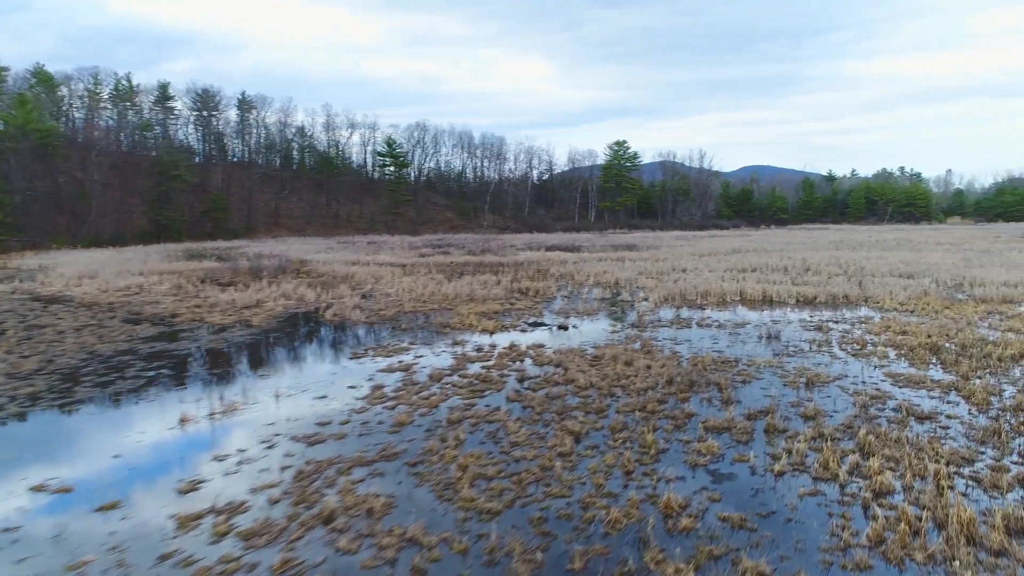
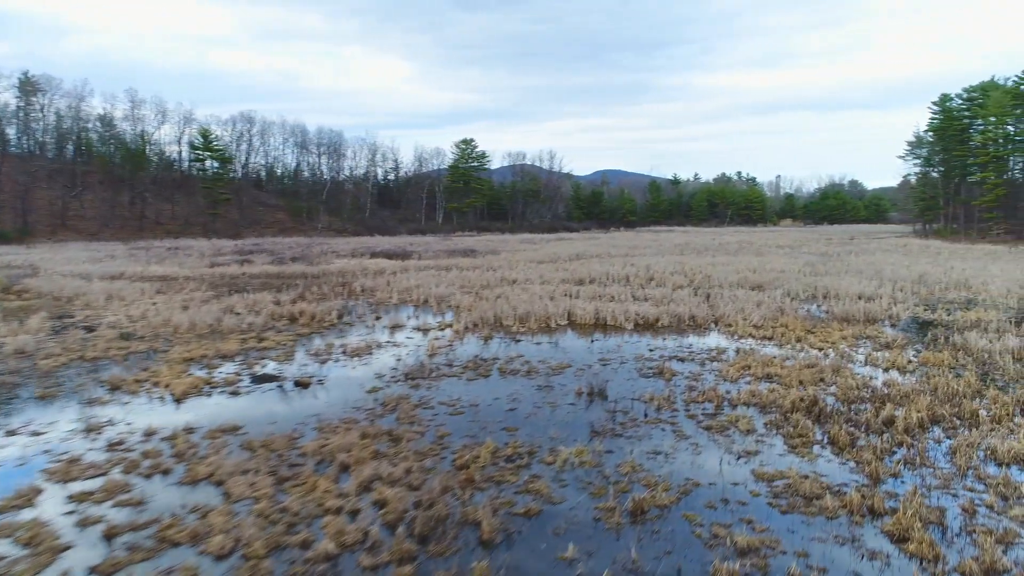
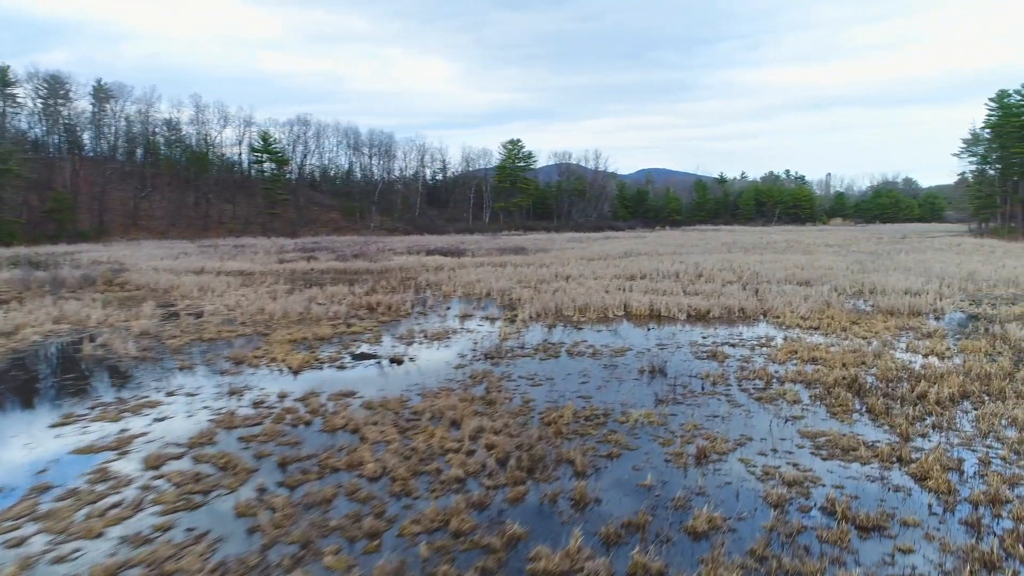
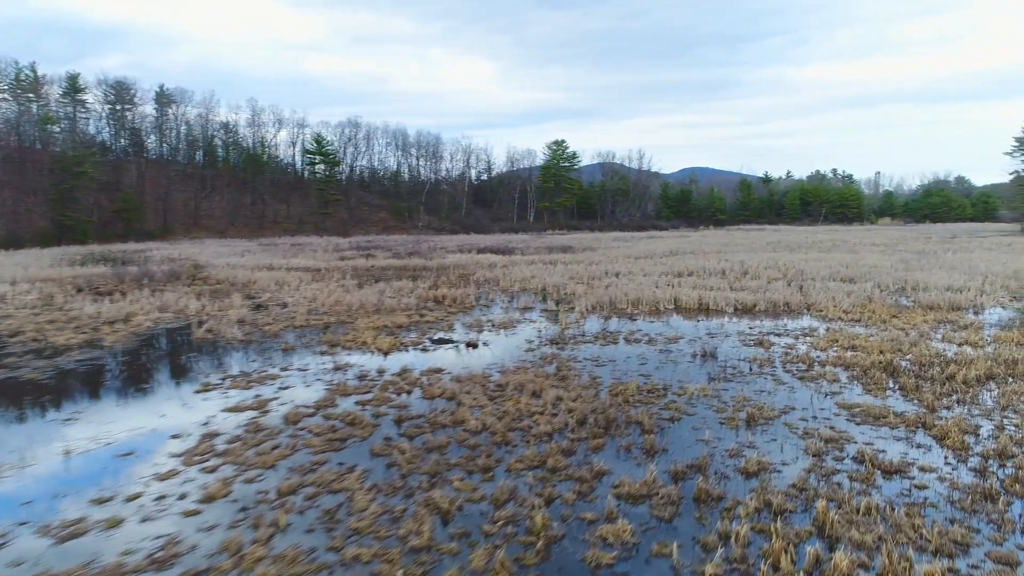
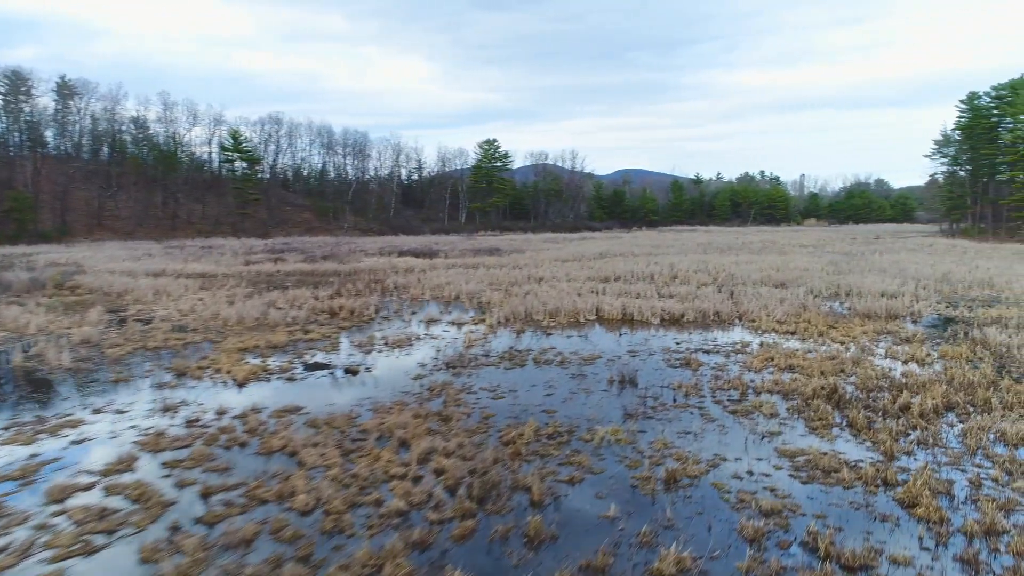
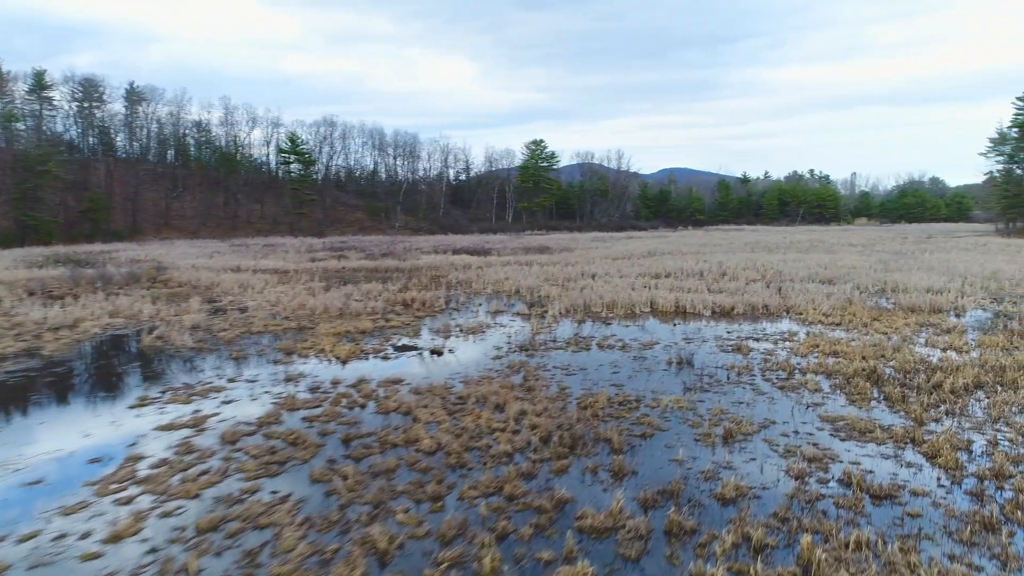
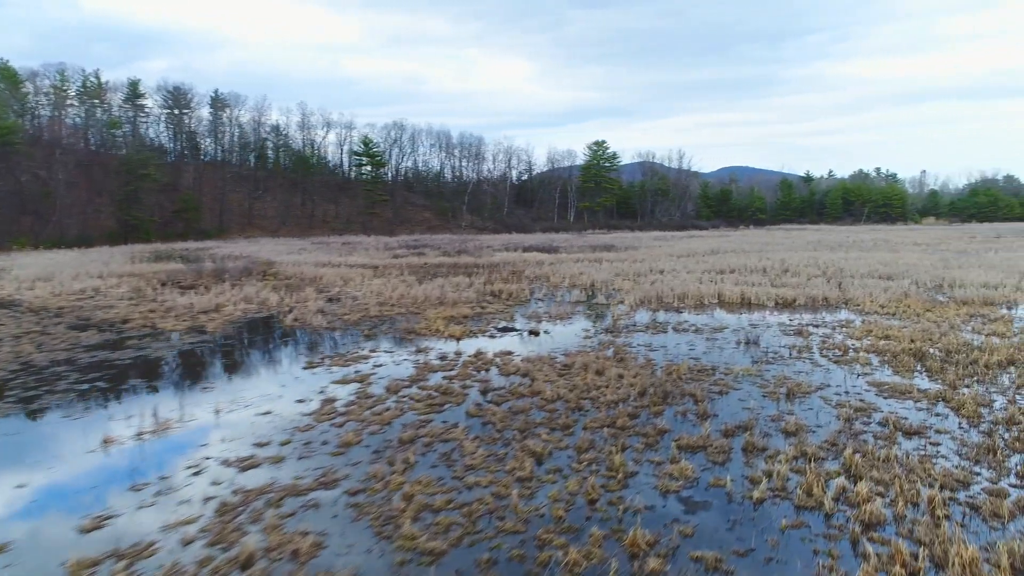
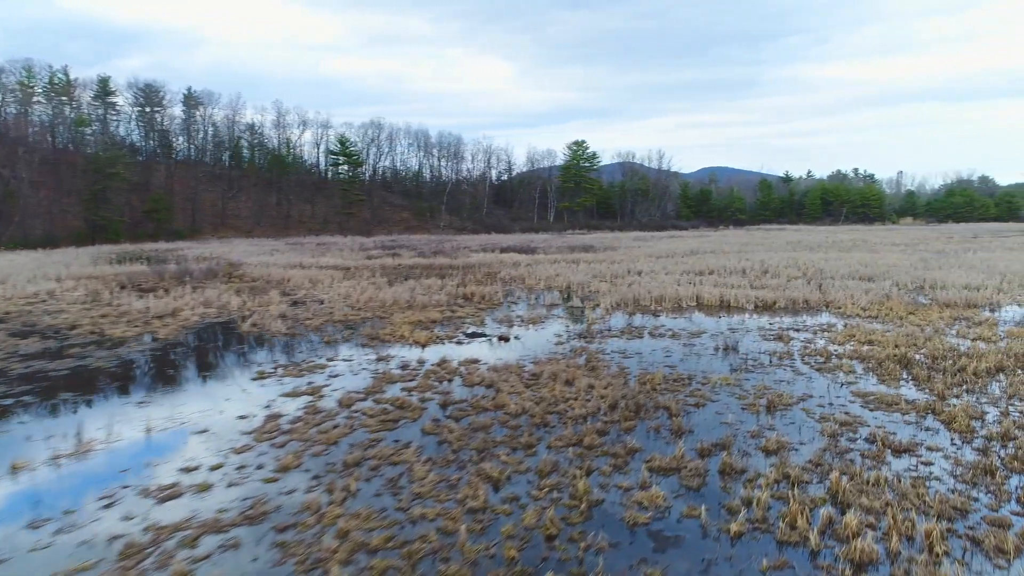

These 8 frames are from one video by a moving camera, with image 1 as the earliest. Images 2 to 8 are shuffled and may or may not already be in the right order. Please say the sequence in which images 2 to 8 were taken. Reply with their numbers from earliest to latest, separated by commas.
7, 8, 4, 6, 3, 5, 2
